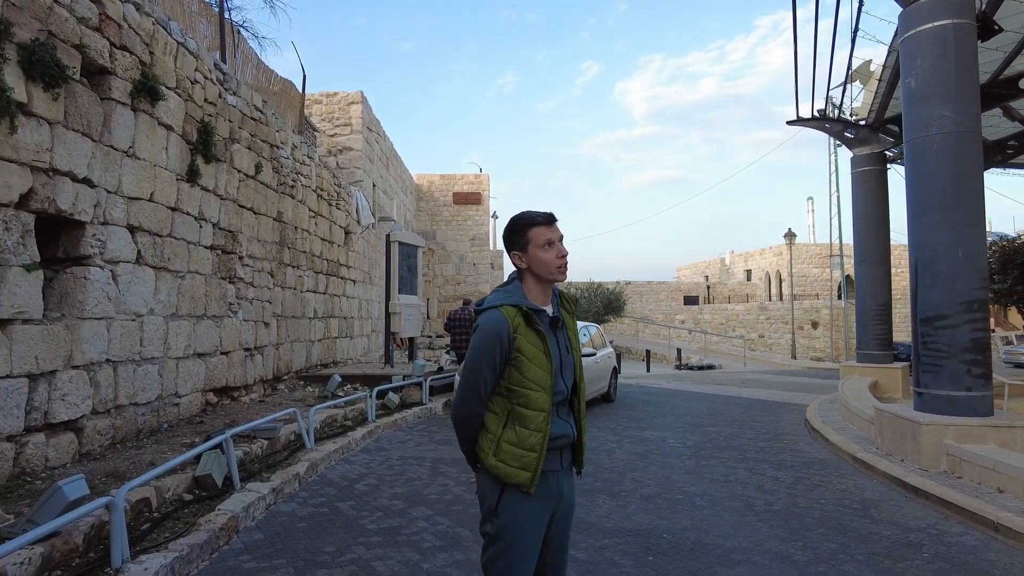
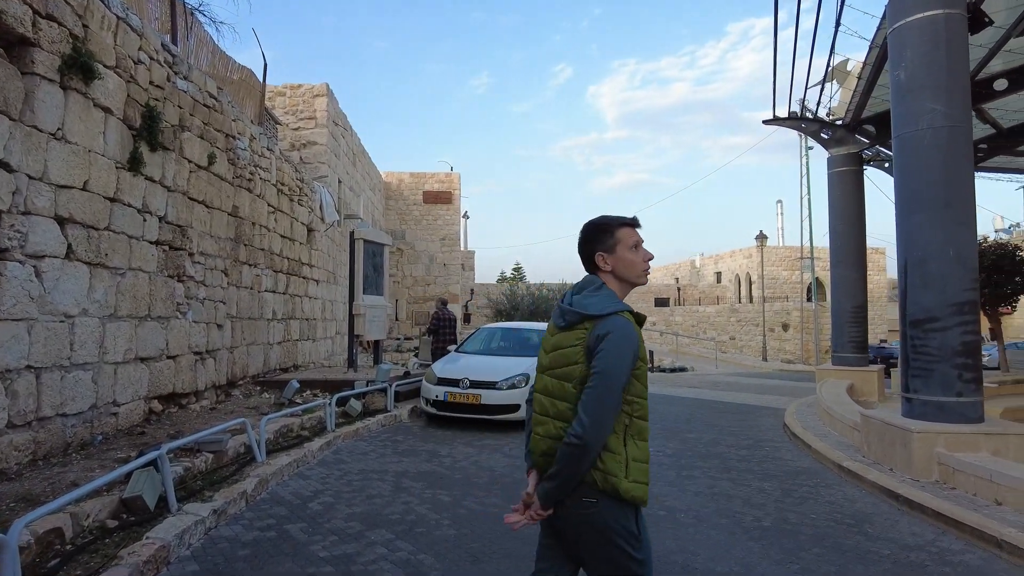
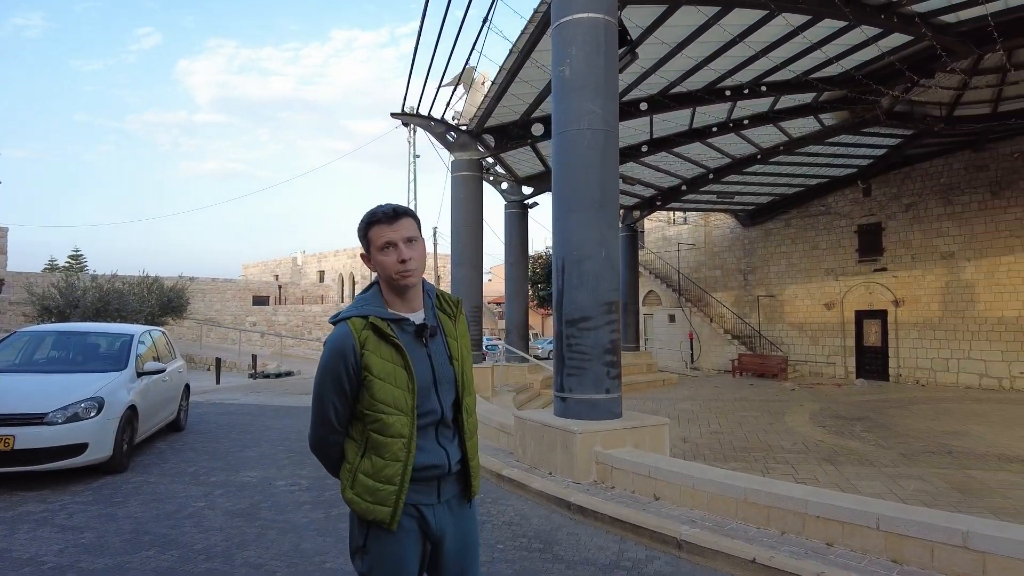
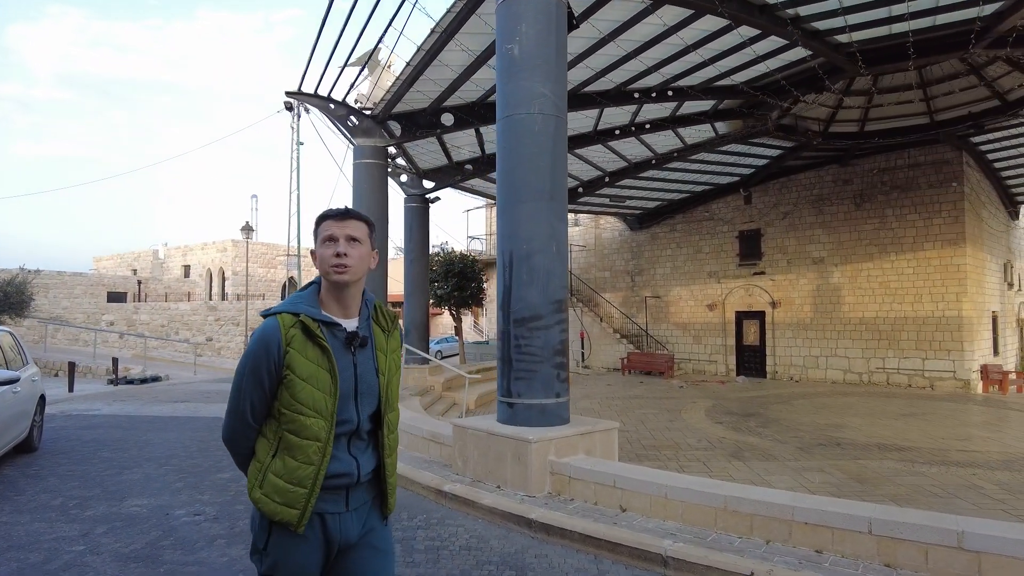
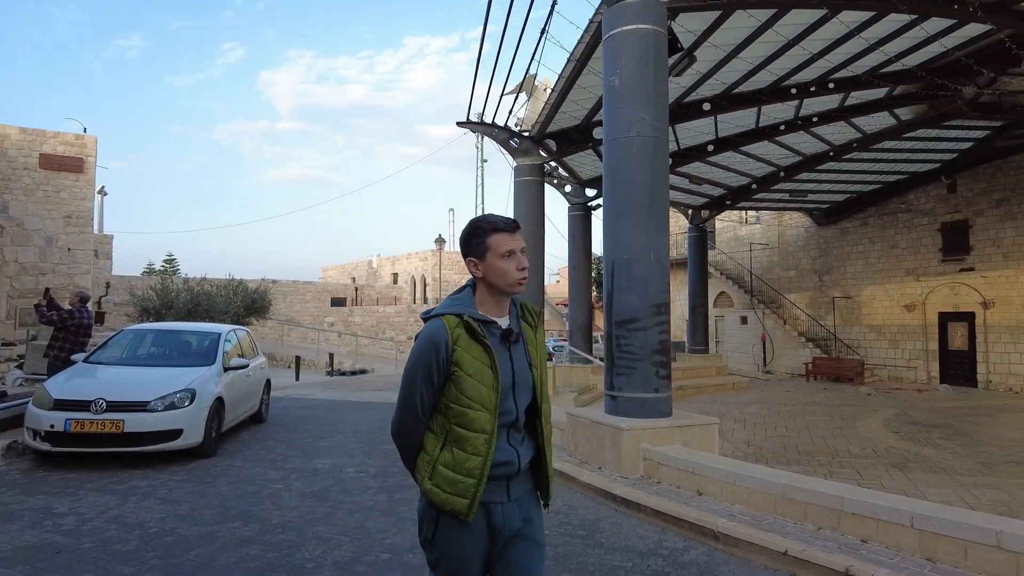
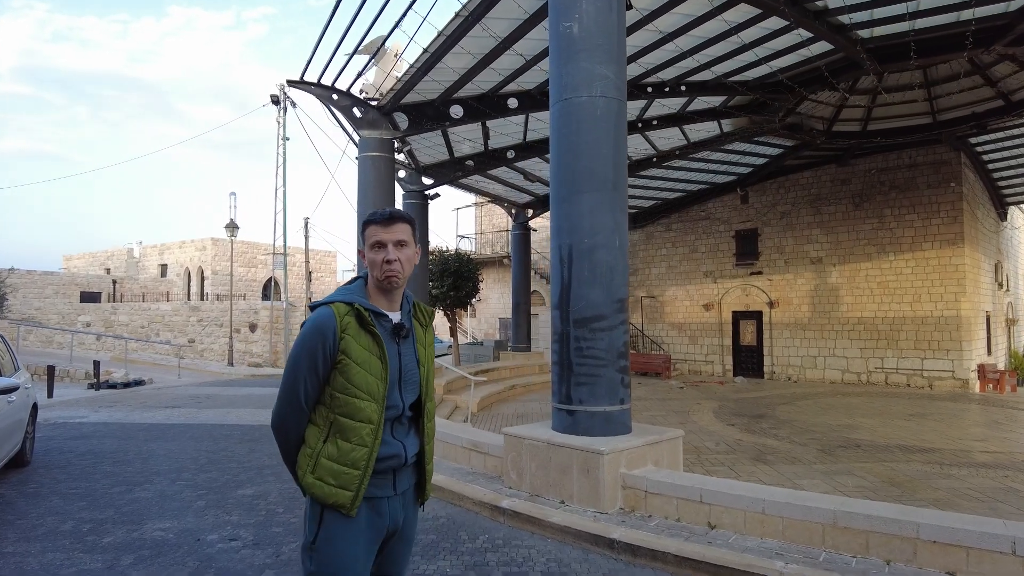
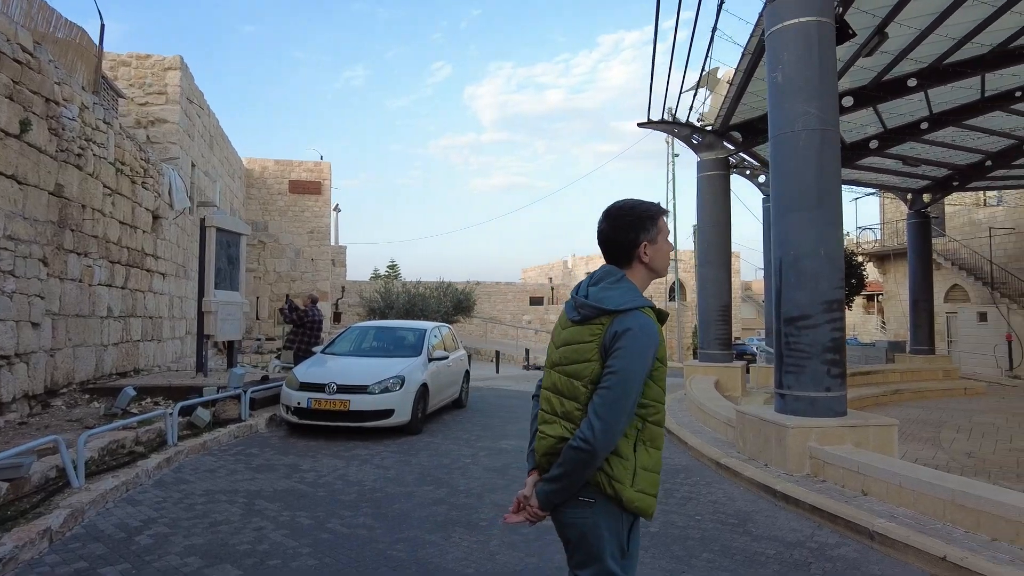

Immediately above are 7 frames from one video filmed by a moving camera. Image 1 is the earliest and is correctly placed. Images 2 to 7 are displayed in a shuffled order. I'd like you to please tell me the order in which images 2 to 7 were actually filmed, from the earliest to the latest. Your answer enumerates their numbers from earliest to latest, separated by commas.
2, 7, 5, 3, 4, 6
